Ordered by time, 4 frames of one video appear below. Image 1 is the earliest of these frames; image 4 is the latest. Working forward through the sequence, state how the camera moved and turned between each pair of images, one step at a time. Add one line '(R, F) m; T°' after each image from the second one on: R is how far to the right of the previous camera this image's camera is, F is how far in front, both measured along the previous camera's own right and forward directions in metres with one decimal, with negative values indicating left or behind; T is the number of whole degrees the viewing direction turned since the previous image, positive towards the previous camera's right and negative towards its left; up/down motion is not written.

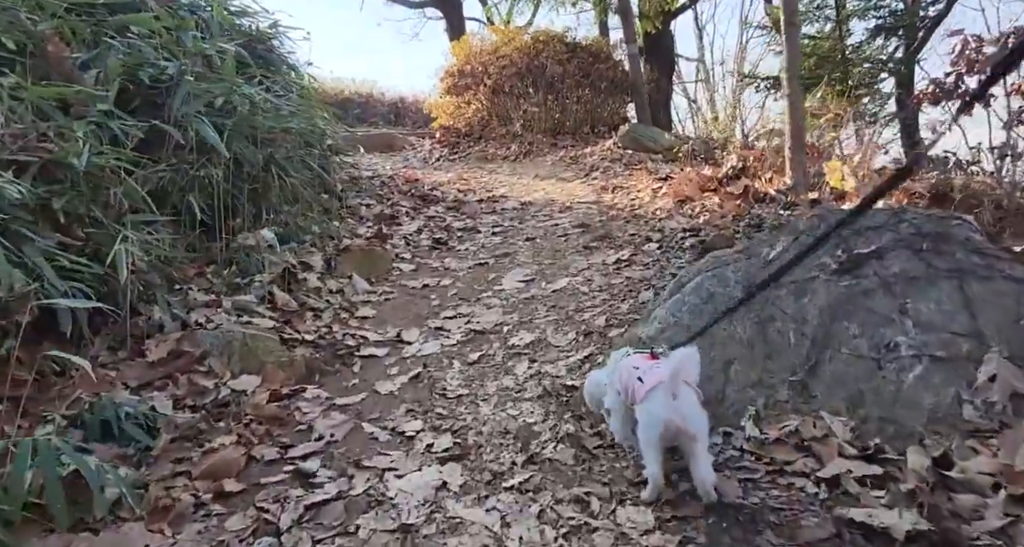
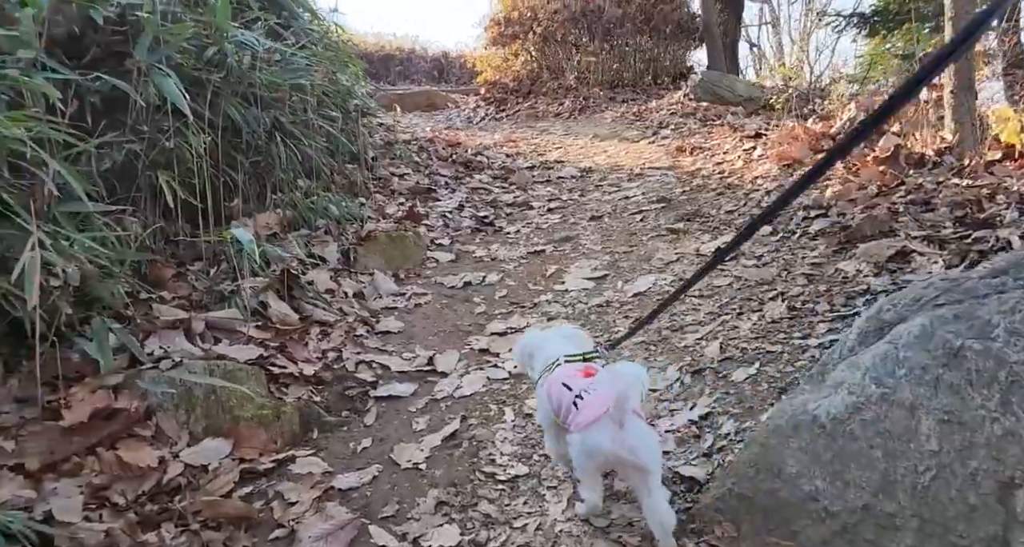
(-0.1, +1.1) m; -3°
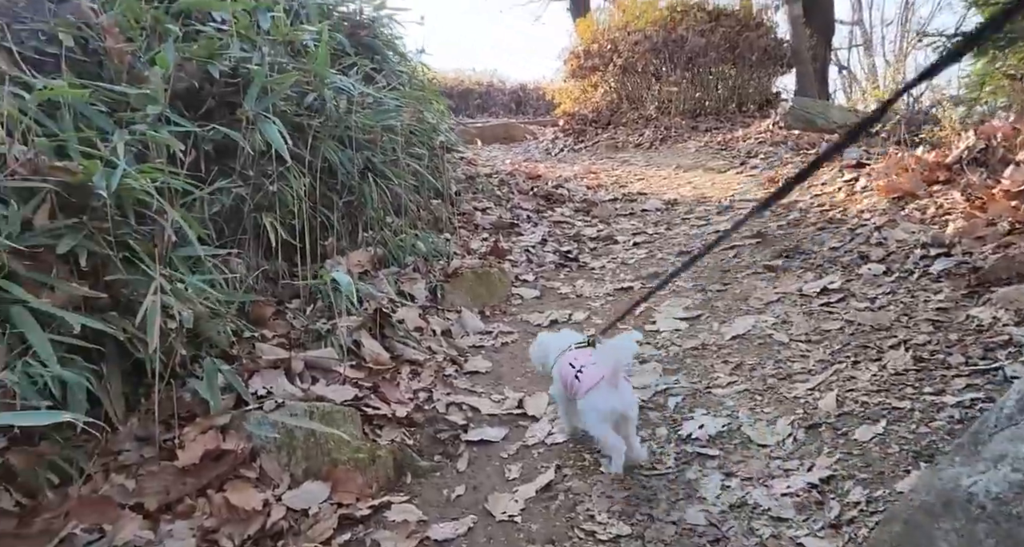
(-0.1, +0.1) m; -5°
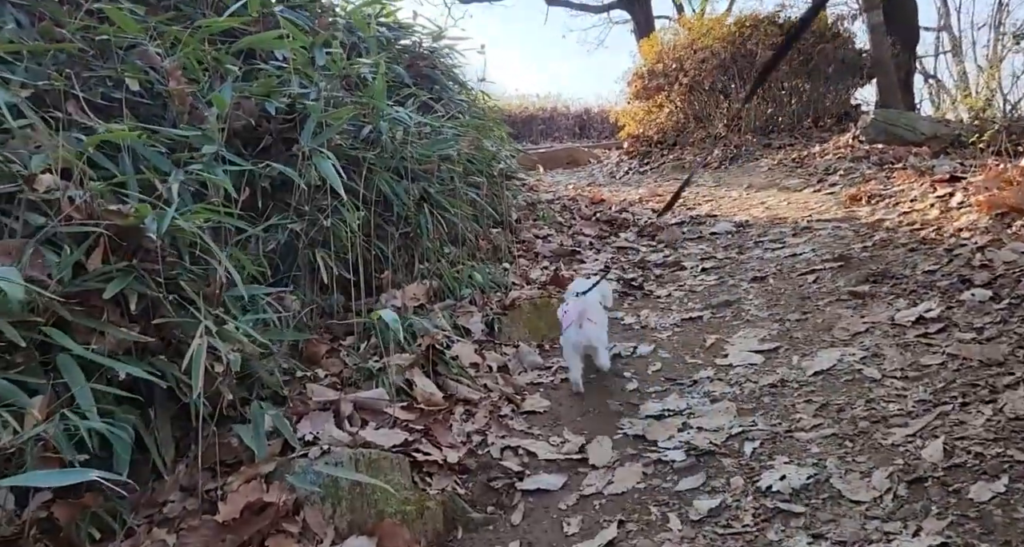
(0.0, +0.2) m; -5°
